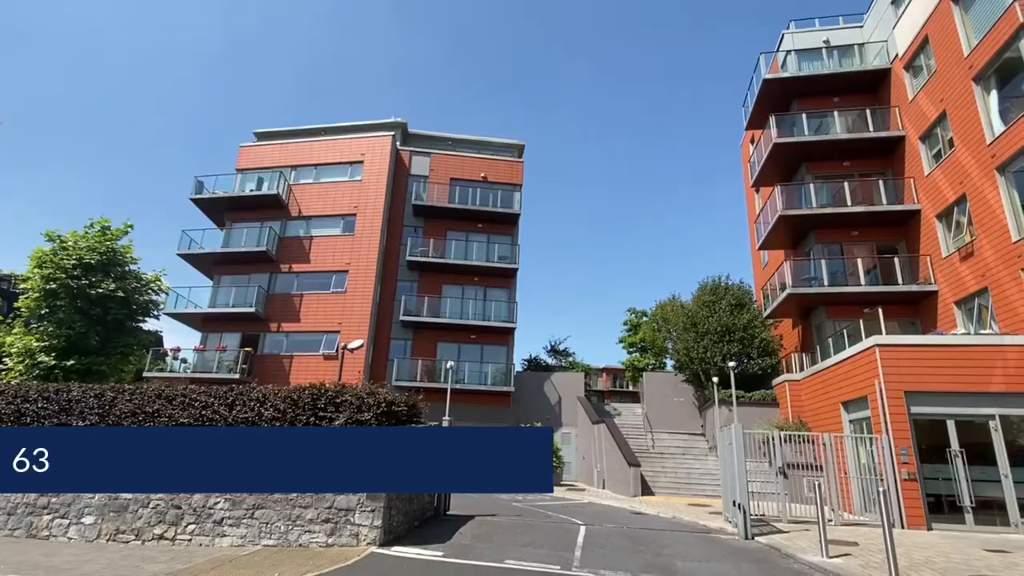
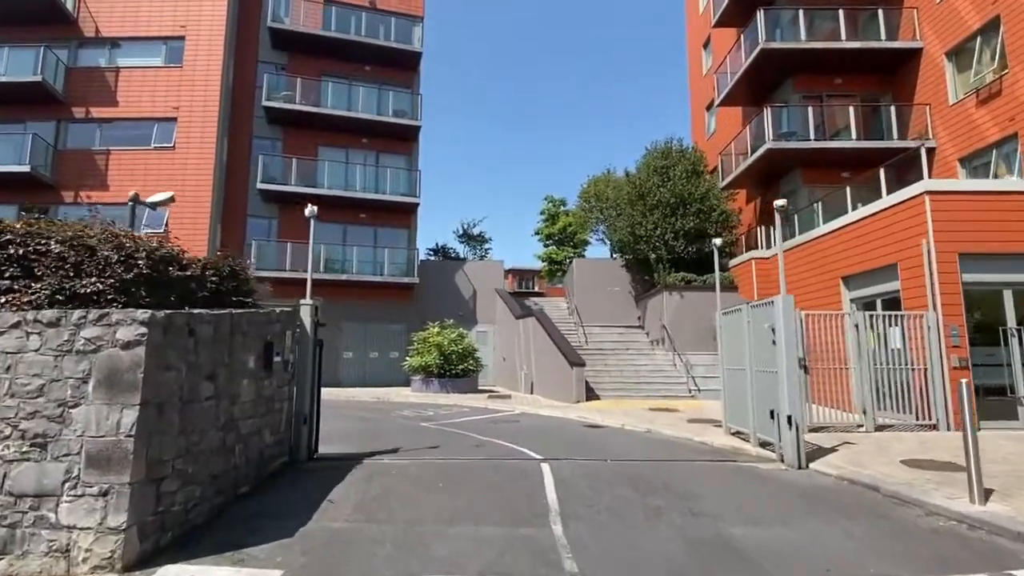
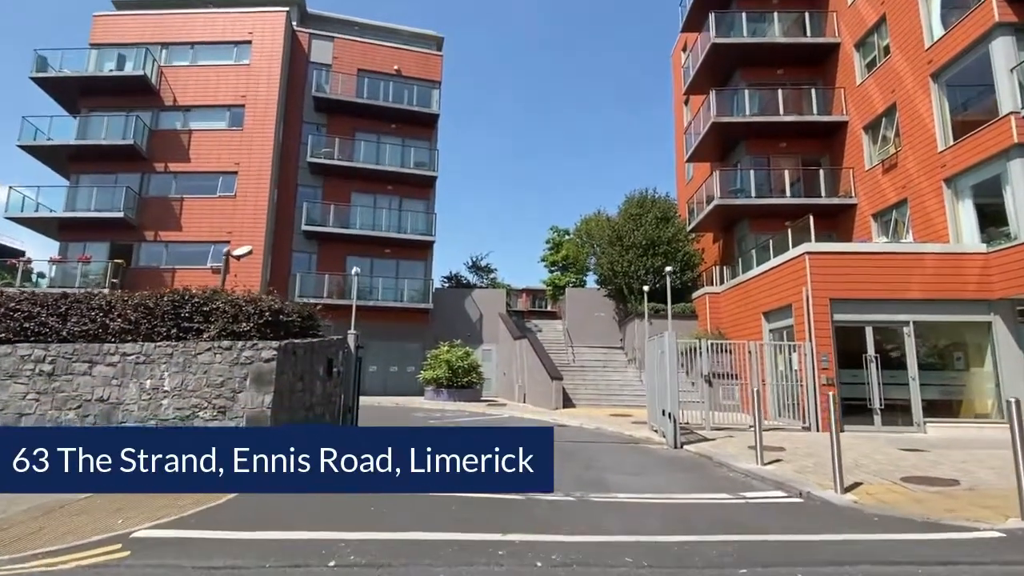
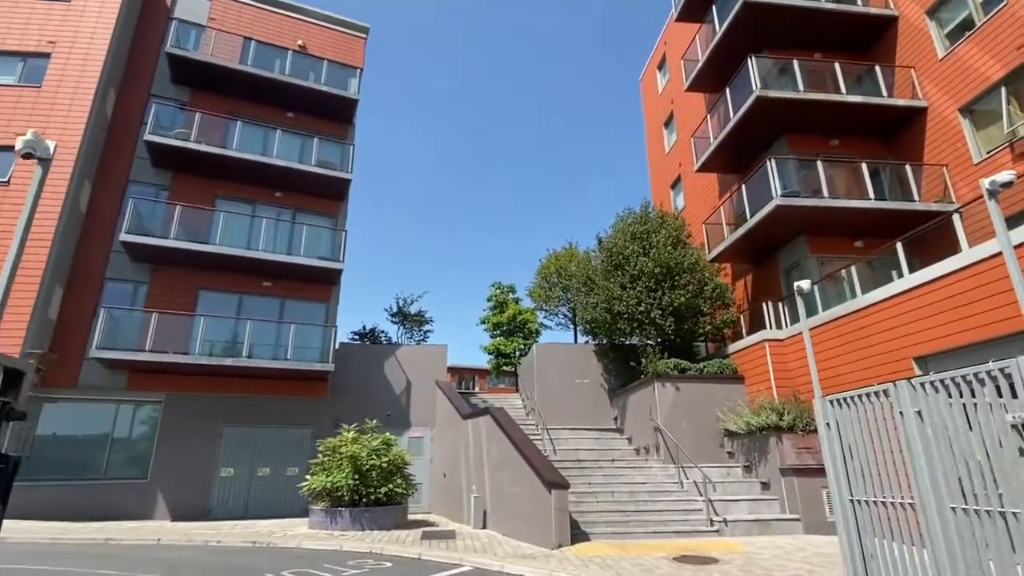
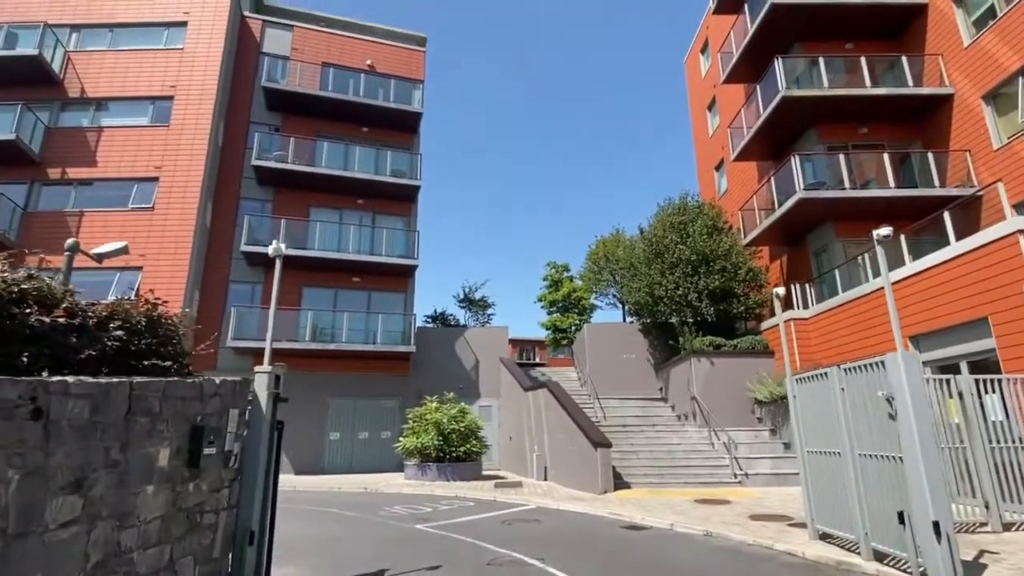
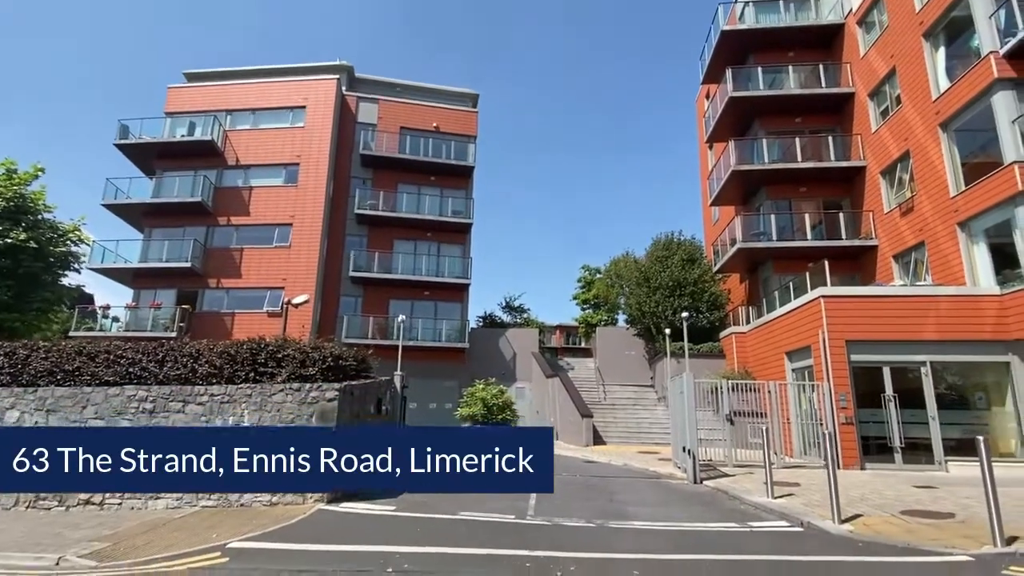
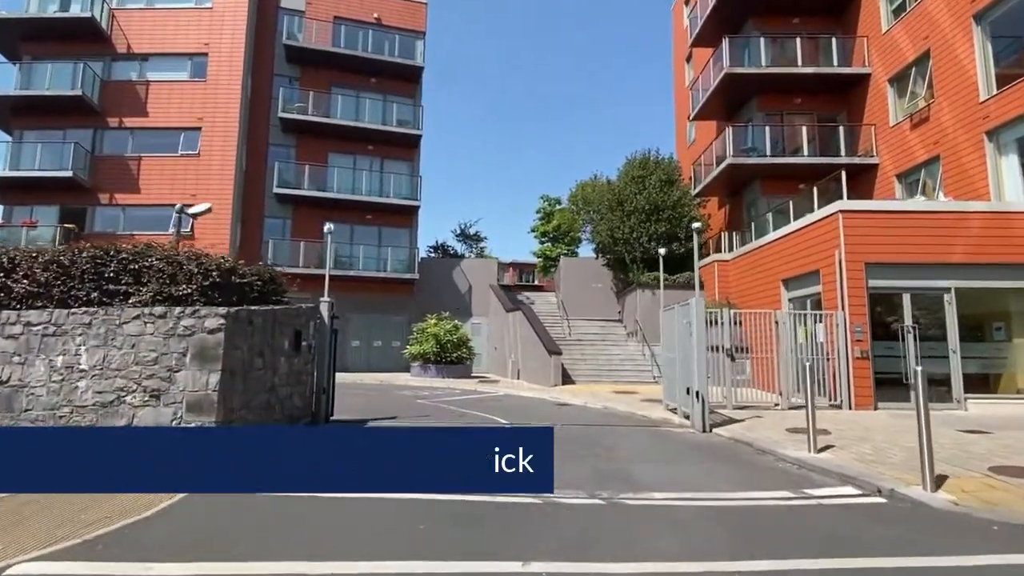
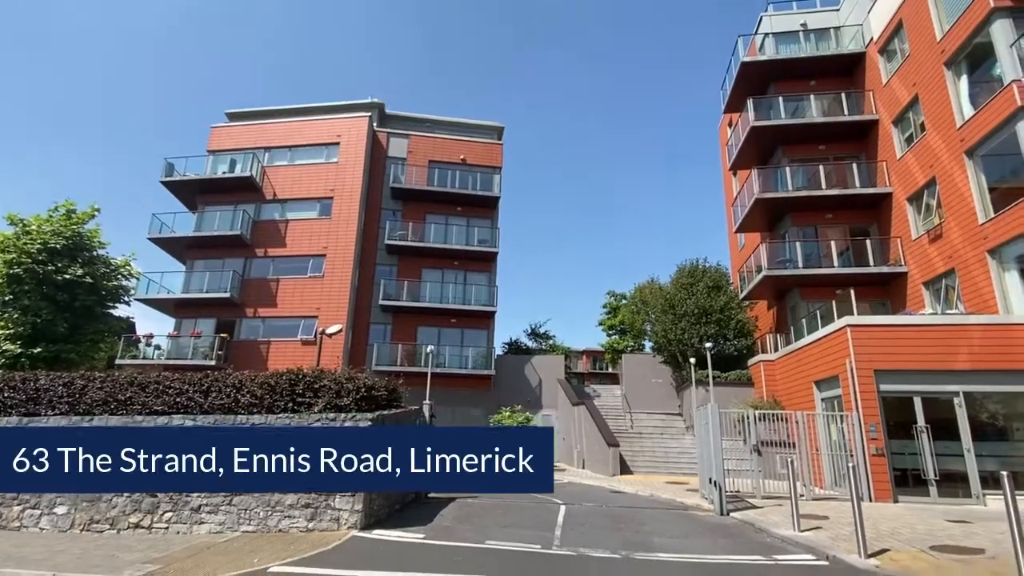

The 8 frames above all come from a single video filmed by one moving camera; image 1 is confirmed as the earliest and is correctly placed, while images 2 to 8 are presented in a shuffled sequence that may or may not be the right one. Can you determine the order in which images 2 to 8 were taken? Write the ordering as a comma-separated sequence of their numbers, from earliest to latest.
8, 6, 3, 7, 2, 5, 4
